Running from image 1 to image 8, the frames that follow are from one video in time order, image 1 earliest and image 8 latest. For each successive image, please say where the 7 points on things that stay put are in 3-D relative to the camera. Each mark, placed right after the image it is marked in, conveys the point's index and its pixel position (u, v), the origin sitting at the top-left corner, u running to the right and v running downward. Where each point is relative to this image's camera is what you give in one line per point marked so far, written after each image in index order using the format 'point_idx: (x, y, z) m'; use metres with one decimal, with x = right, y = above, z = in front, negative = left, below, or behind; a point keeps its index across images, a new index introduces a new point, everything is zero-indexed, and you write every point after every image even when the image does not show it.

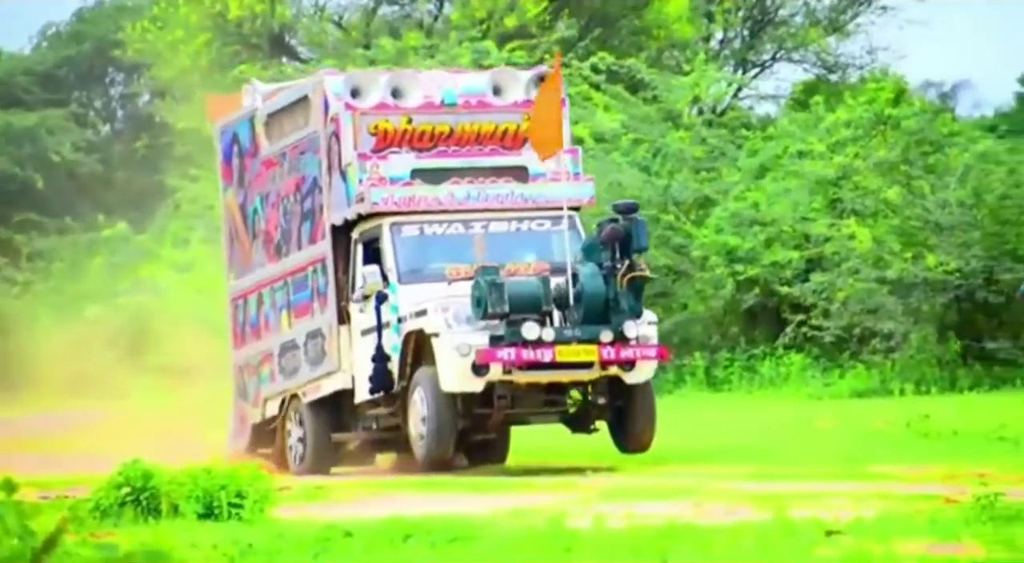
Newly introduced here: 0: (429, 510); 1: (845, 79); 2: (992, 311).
0: (-0.5, -1.4, +12.9) m
1: (+2.2, +1.4, +14.6) m
2: (+3.1, -0.2, +14.2) m
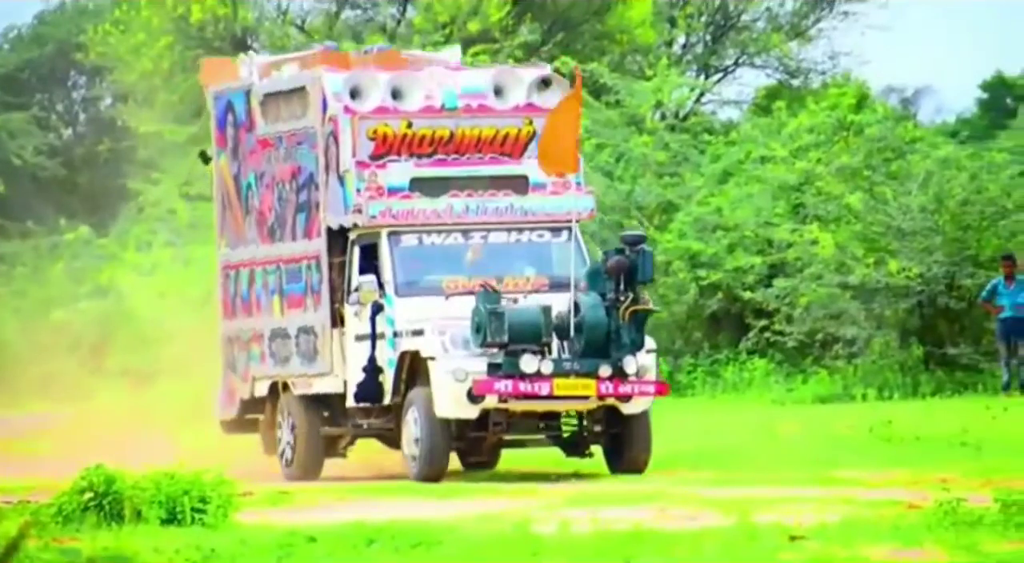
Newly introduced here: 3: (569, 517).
0: (-0.7, -1.4, +12.9) m
1: (+2.0, +1.3, +14.6) m
2: (+2.9, -0.2, +14.2) m
3: (+0.4, -1.4, +12.7) m
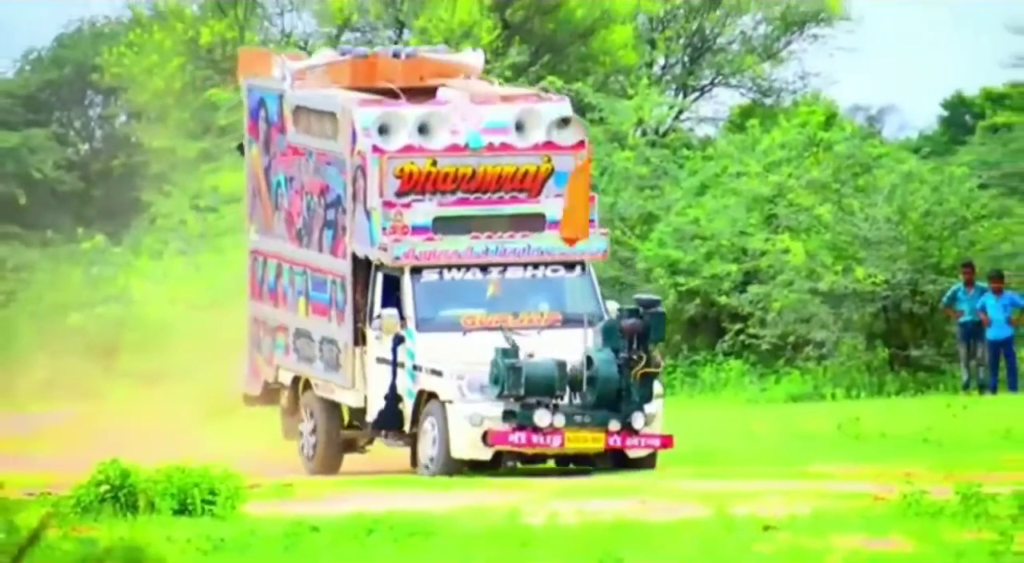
0: (-0.8, -1.4, +13.8) m
1: (+1.9, +1.3, +15.5) m
2: (+2.8, -0.3, +15.1) m
3: (+0.3, -1.4, +13.6) m
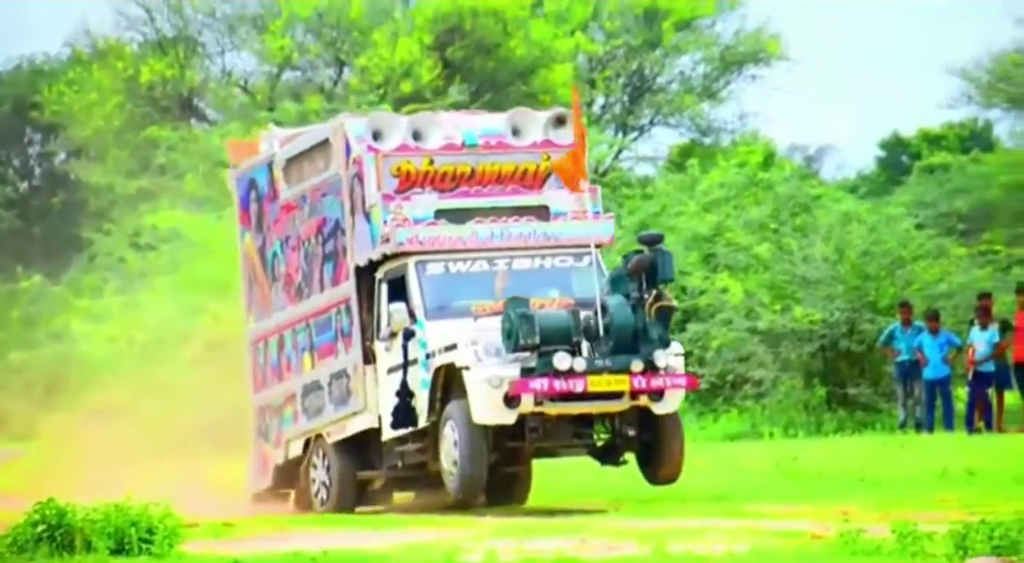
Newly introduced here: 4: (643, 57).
0: (-1.2, -1.7, +13.8) m
1: (+1.5, +1.0, +15.6) m
2: (+2.4, -0.5, +15.2) m
3: (-0.1, -1.7, +13.6) m
4: (+0.9, +1.6, +15.6) m
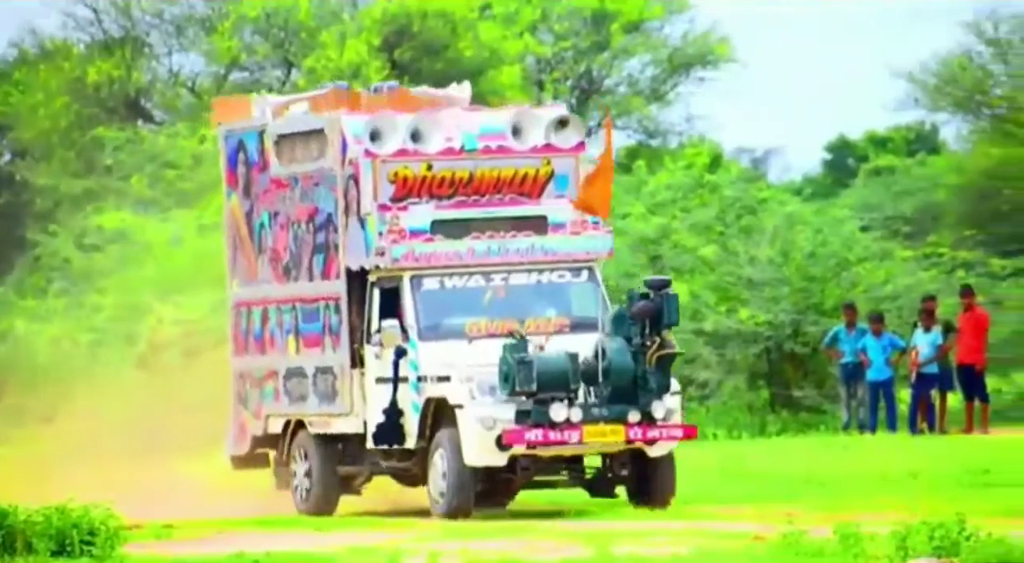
0: (-1.6, -1.7, +13.9) m
1: (+1.1, +1.0, +15.6) m
2: (+2.0, -0.6, +15.2) m
3: (-0.5, -1.7, +13.6) m
4: (+0.6, +1.6, +15.6) m
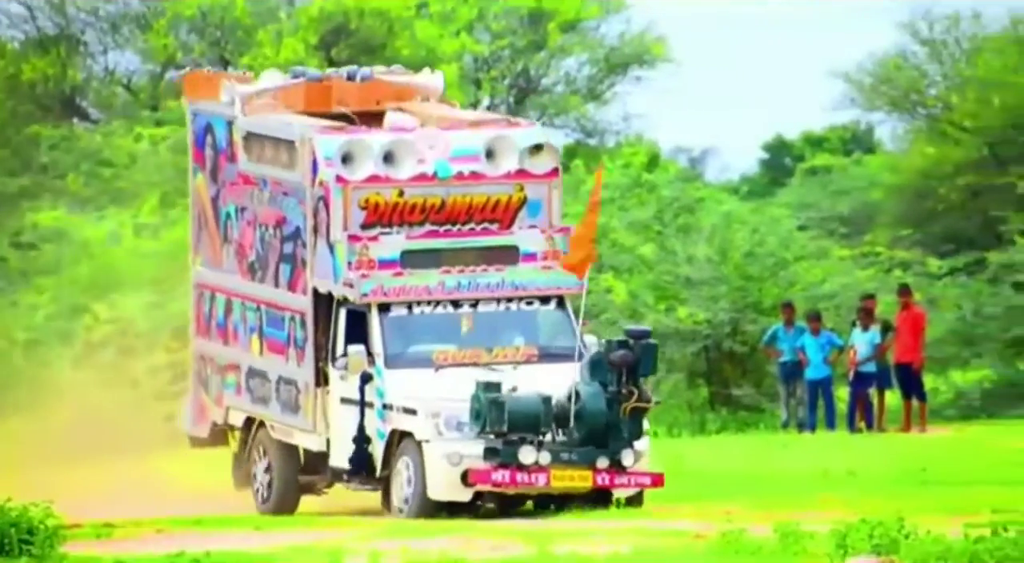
0: (-1.9, -1.7, +13.8) m
1: (+0.7, +1.0, +15.6) m
2: (+1.6, -0.6, +15.3) m
3: (-0.8, -1.7, +13.6) m
4: (+0.1, +1.6, +15.6) m
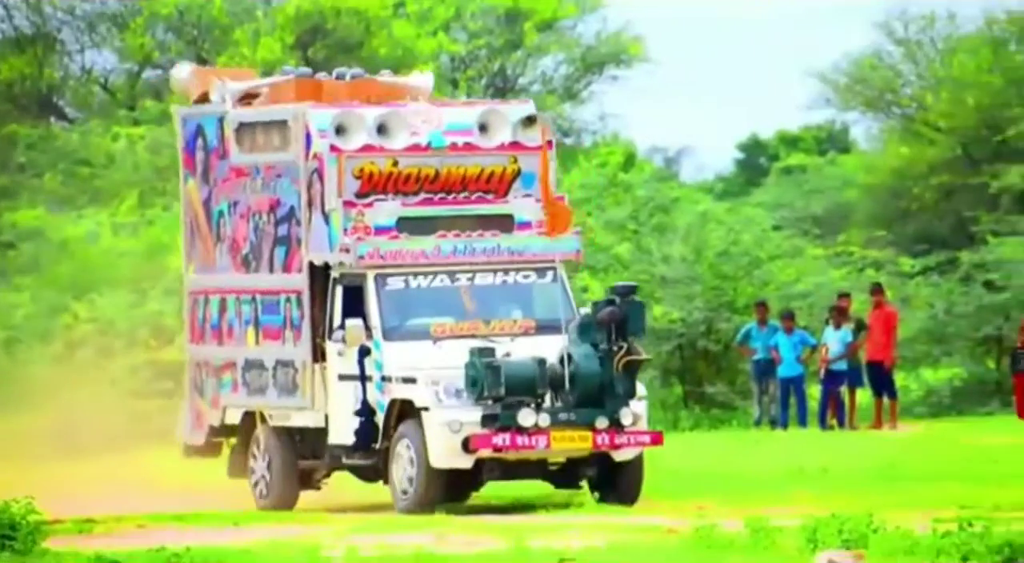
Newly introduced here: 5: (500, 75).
0: (-2.1, -1.7, +13.9) m
1: (+0.5, +1.0, +15.7) m
2: (+1.4, -0.5, +15.4) m
3: (-1.0, -1.7, +13.7) m
4: (-0.1, +1.6, +15.7) m
5: (-0.1, +1.5, +15.7) m
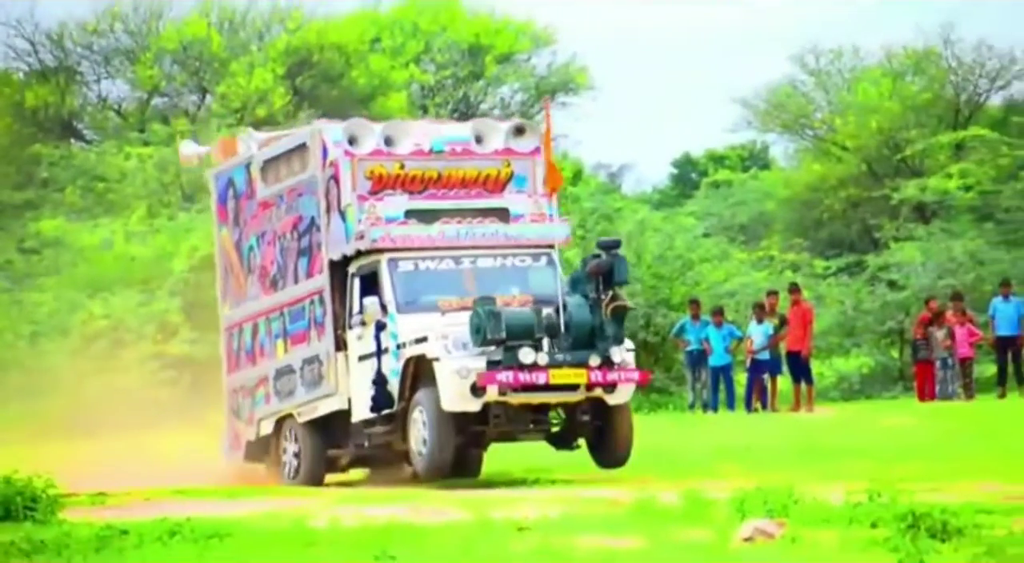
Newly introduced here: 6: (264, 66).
0: (-2.4, -1.7, +16.0) m
1: (+0.2, +1.0, +17.9) m
2: (+1.1, -0.6, +17.5) m
3: (-1.3, -1.7, +15.8) m
4: (-0.4, +1.6, +17.9) m
5: (-0.4, +1.5, +17.9) m
6: (-2.0, +1.8, +17.6) m
